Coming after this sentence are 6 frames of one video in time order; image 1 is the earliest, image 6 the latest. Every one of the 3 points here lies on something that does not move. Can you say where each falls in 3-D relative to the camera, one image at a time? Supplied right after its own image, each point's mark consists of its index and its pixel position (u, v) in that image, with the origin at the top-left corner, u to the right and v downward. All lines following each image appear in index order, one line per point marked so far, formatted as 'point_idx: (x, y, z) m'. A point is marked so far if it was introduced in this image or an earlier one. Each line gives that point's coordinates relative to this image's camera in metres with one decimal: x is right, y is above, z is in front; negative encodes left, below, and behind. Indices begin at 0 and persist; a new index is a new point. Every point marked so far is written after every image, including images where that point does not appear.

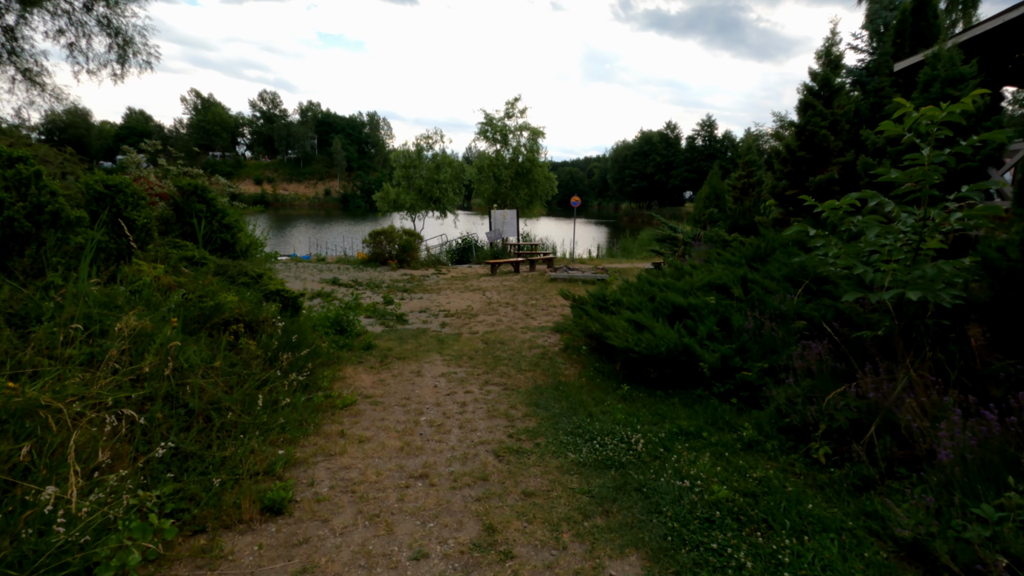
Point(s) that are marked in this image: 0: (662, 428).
0: (+1.1, -1.0, +3.9) m
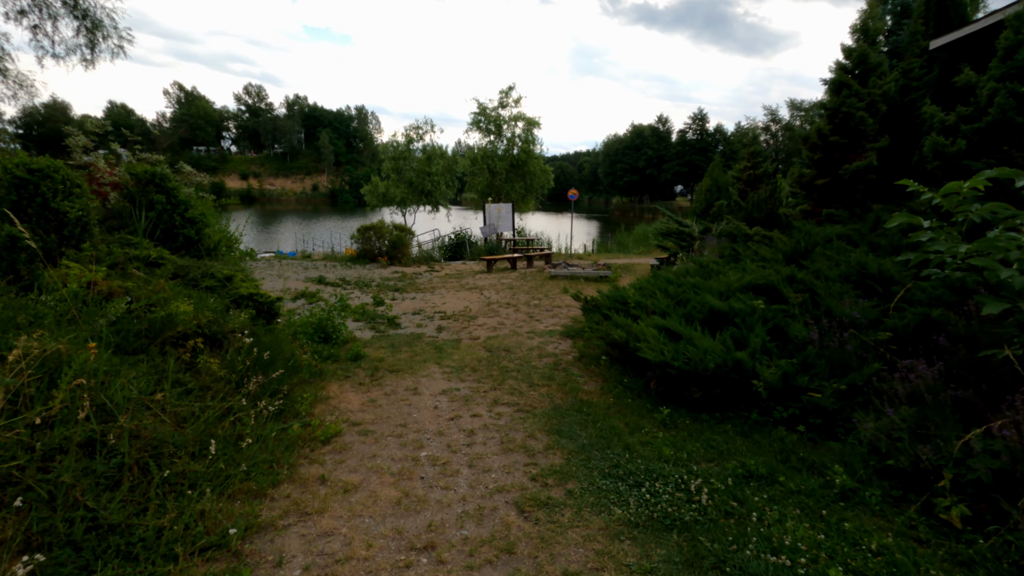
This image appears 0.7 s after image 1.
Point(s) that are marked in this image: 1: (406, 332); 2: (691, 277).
0: (+1.2, -1.1, +3.1) m
1: (-1.5, -0.6, +7.6) m
2: (+2.2, +0.1, +6.4) m
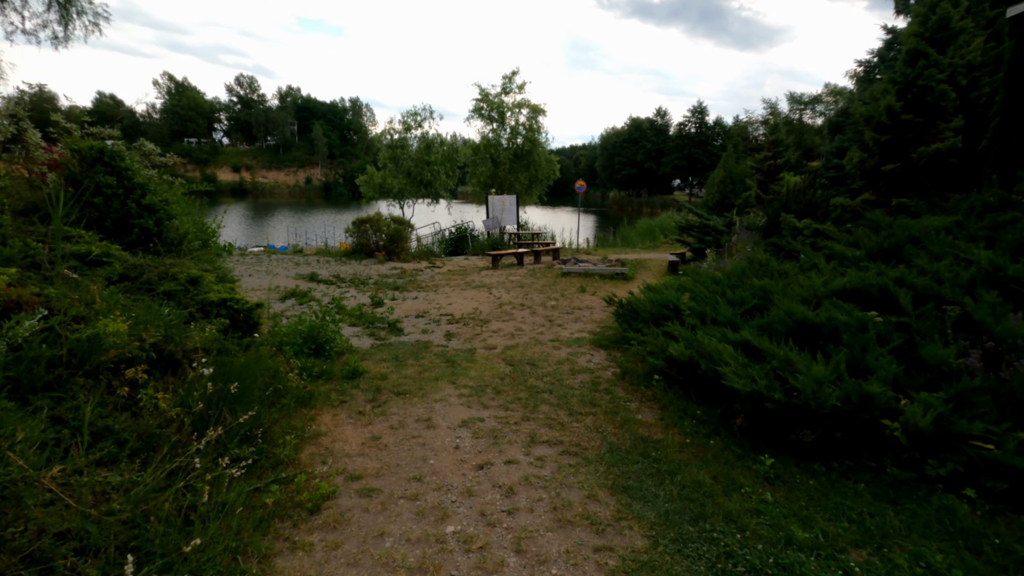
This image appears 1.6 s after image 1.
0: (+1.5, -1.1, +2.1) m
1: (-1.3, -0.6, +6.6) m
2: (+2.4, +0.1, +5.4) m
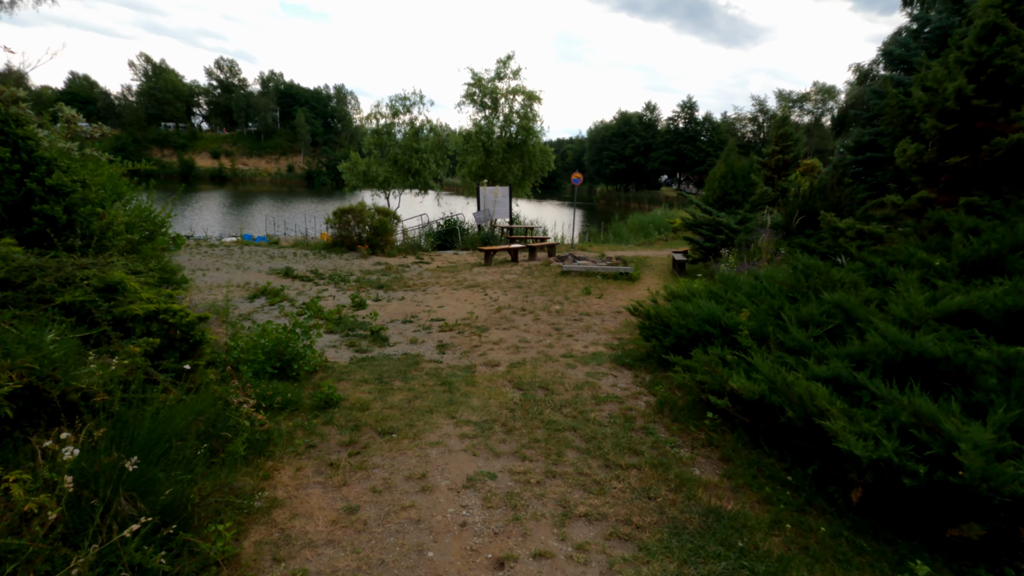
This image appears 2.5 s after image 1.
0: (+1.7, -1.2, +1.2) m
1: (-1.2, -0.7, +5.6) m
2: (+2.5, 0.0, +4.6) m
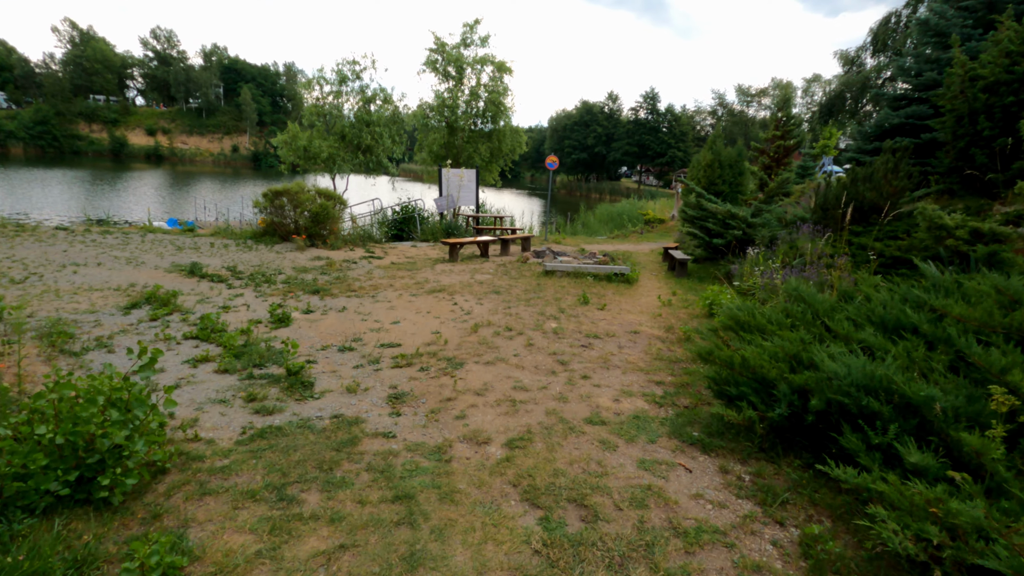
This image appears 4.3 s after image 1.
0: (+2.0, -1.5, -0.6) m
1: (-1.3, -0.8, +3.5) m
2: (+2.6, -0.2, +2.7) m
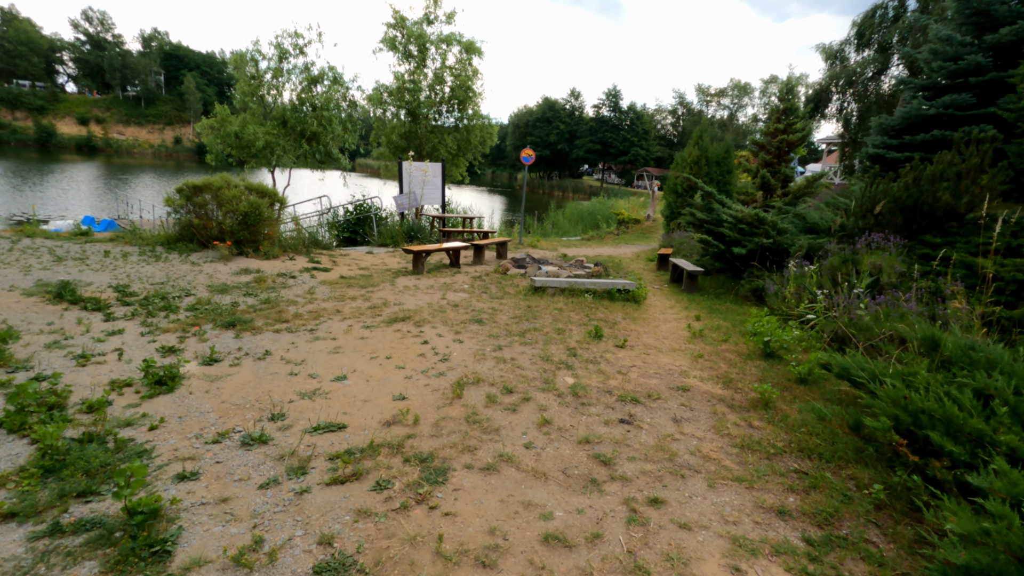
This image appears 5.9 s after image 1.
0: (+2.5, -1.8, -2.2) m
1: (-1.1, -1.2, +1.7) m
2: (+2.8, -0.5, +1.2) m
